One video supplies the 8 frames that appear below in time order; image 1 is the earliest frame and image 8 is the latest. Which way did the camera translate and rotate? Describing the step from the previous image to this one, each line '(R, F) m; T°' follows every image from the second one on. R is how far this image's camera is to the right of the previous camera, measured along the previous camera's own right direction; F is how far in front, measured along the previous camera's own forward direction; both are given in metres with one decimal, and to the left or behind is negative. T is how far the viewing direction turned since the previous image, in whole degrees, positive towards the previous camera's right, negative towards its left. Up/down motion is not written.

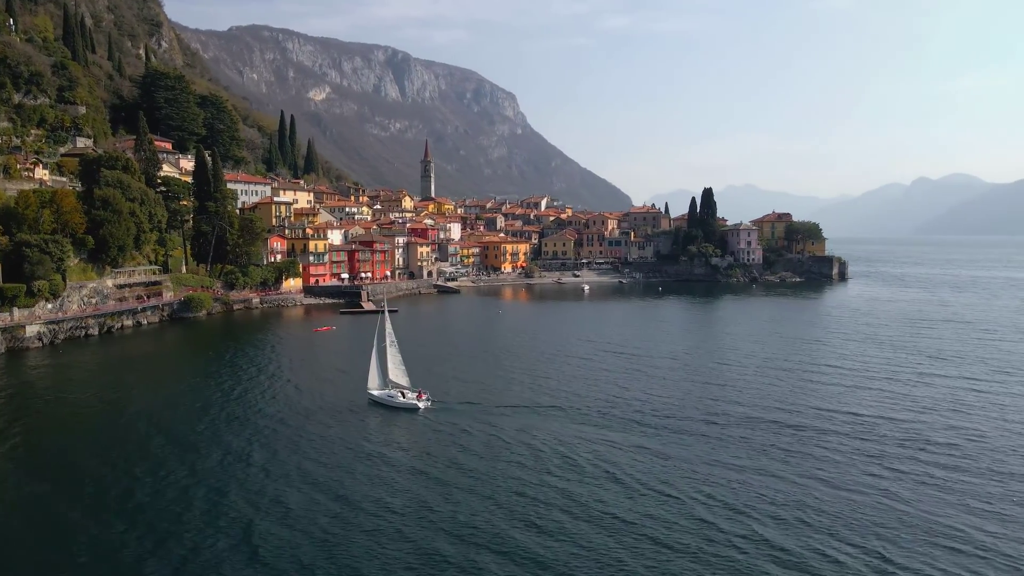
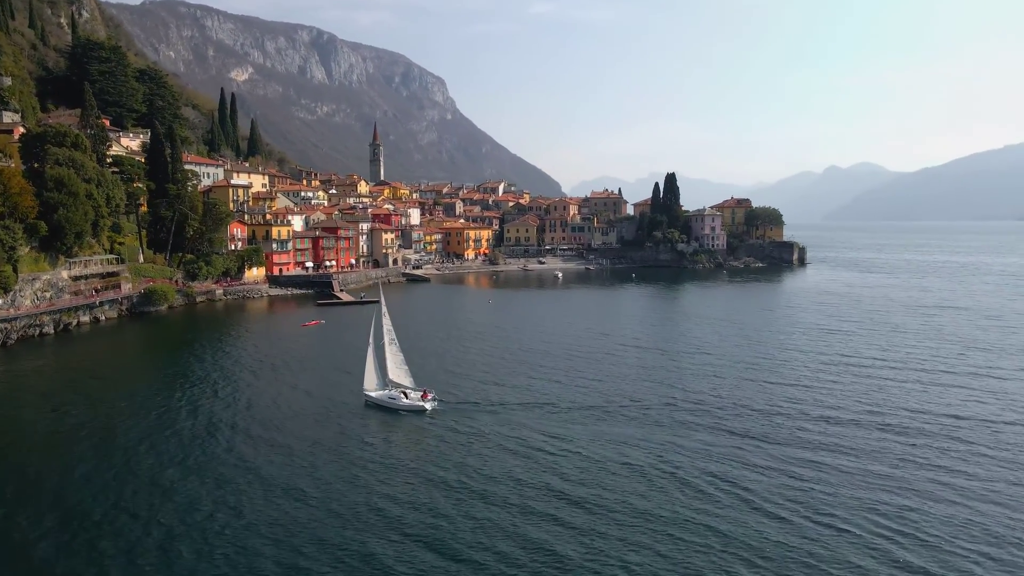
(-5.9, +3.7) m; +6°
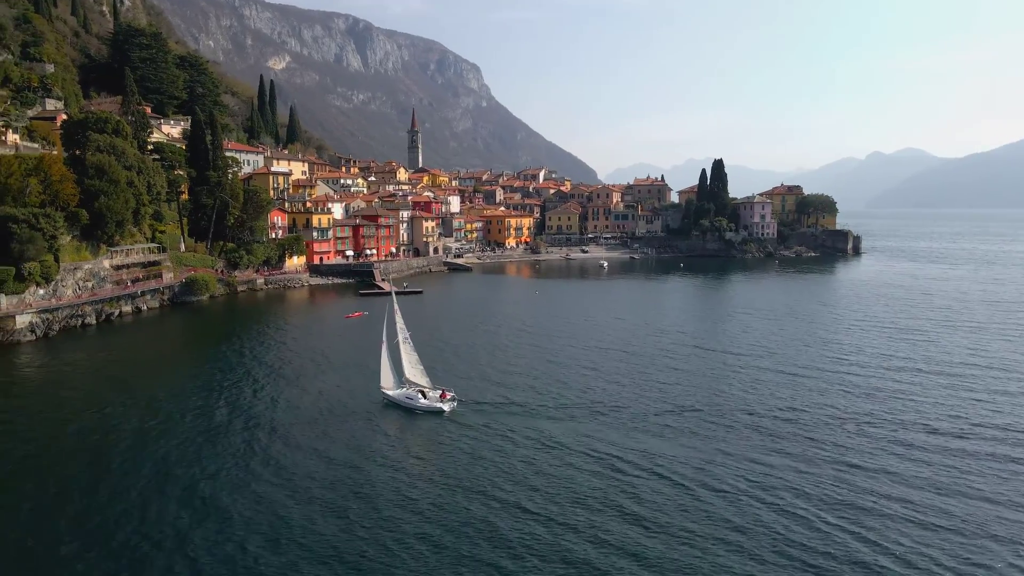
(-1.3, +2.5) m; -3°
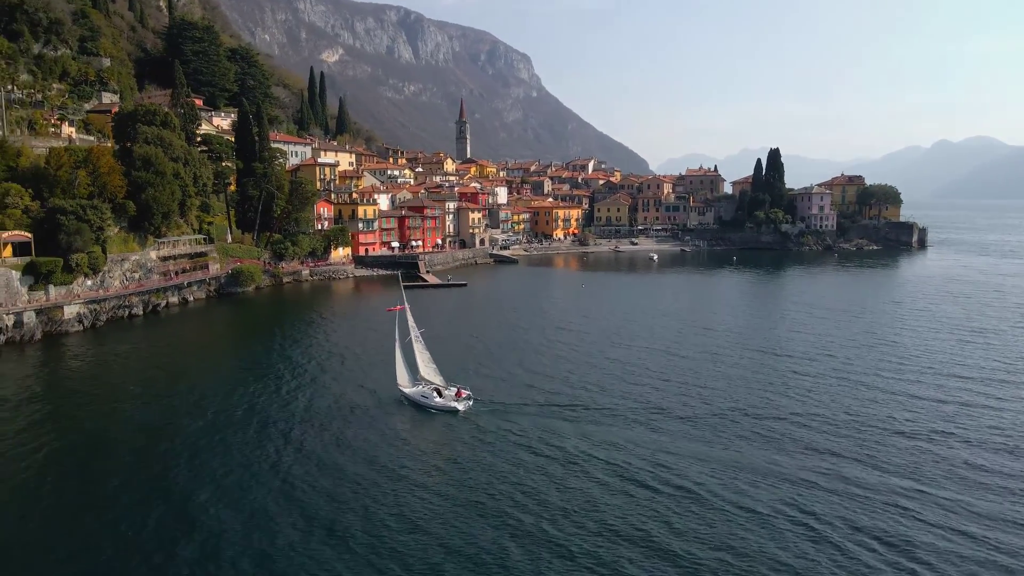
(+0.4, +1.4) m; -4°
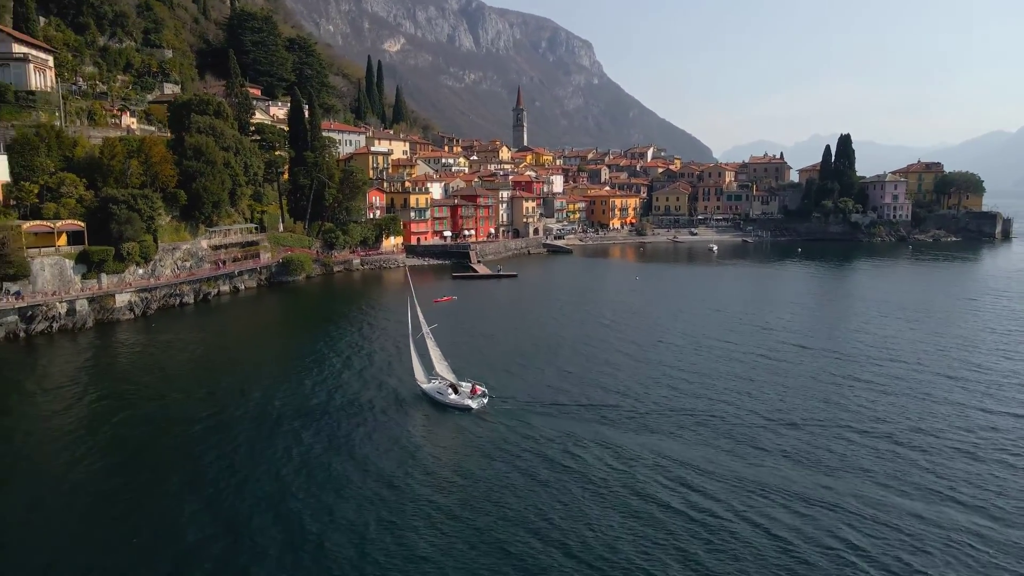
(+0.7, +1.6) m; -5°
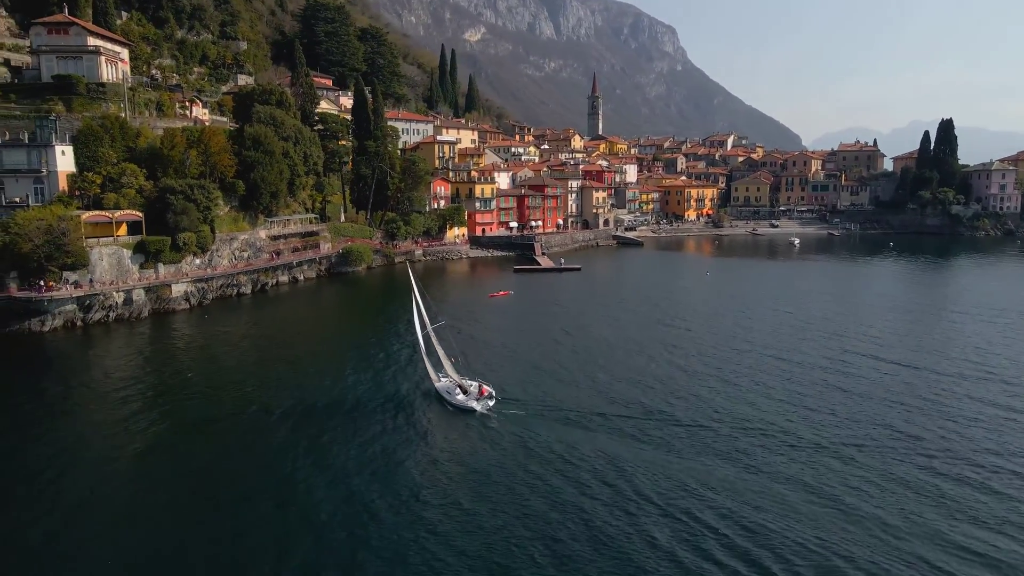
(+1.3, +2.3) m; -6°
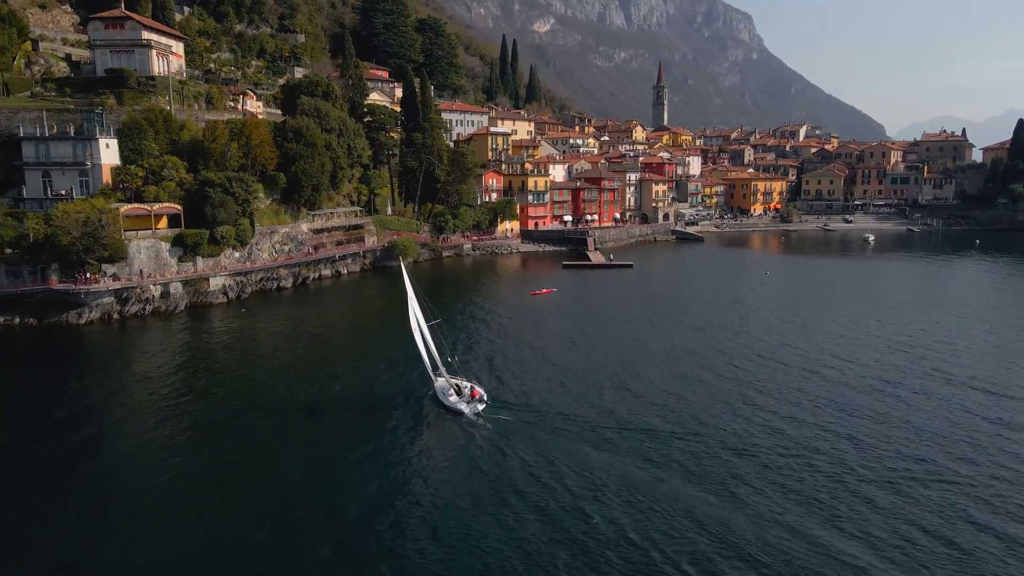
(+1.6, +2.1) m; -5°
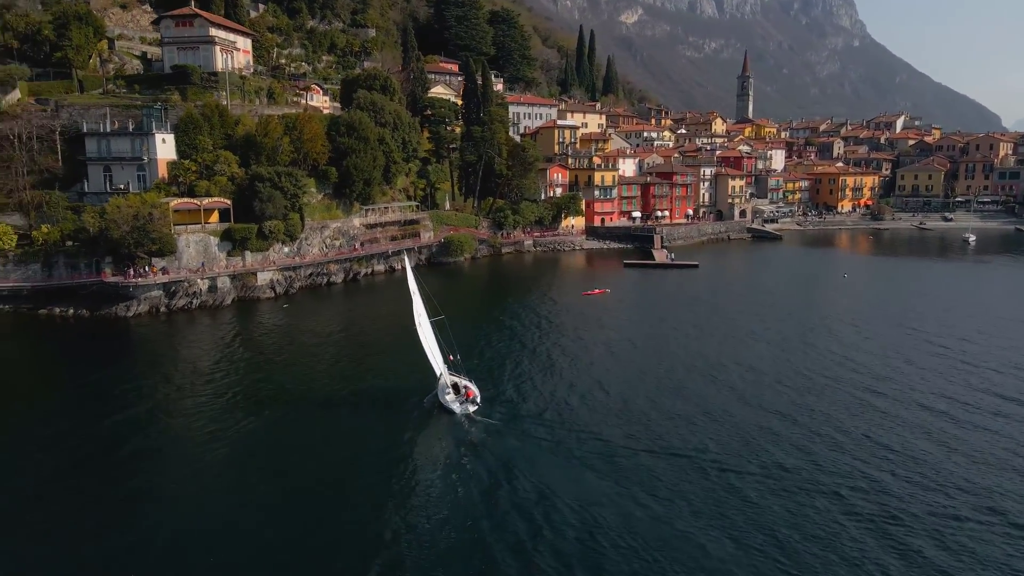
(+2.1, +2.0) m; -7°
